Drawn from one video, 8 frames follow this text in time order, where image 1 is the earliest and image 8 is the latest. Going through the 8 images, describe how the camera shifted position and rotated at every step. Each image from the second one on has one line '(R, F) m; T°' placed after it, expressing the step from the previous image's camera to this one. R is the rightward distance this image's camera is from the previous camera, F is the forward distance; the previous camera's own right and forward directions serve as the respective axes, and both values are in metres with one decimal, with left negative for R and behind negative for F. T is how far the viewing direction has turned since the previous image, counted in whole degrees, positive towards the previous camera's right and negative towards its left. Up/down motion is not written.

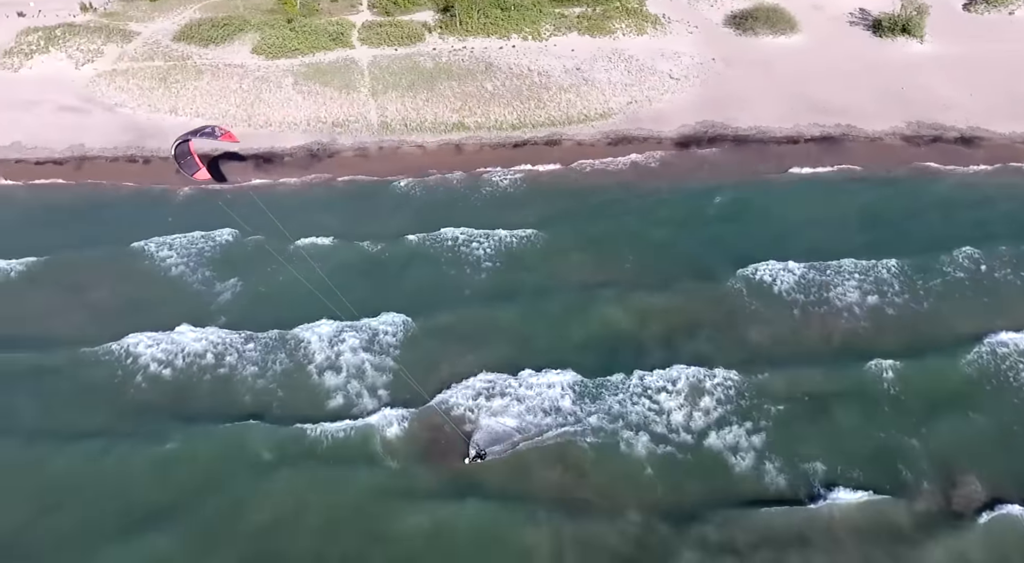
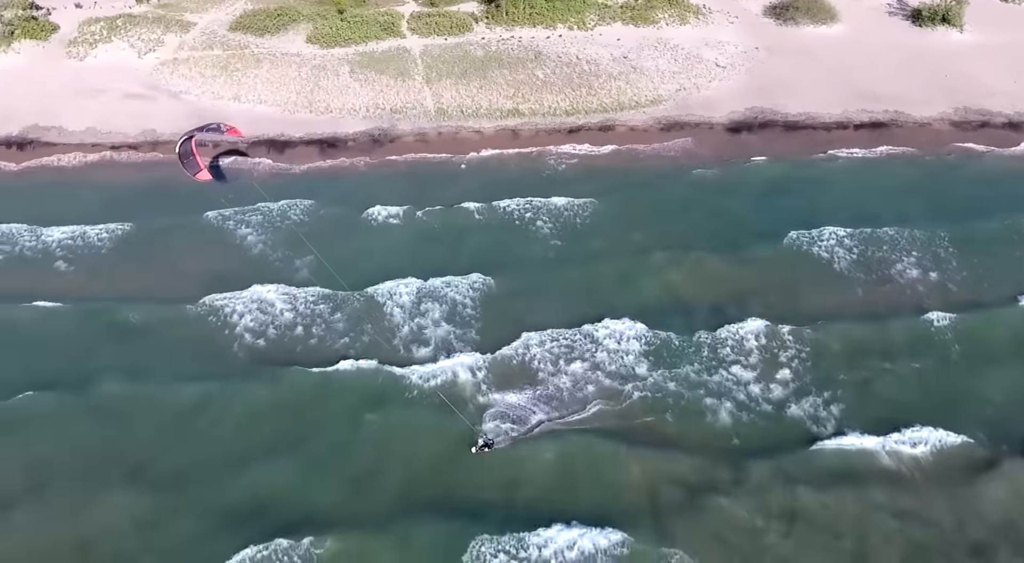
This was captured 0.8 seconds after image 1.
(-1.6, -0.9) m; -1°
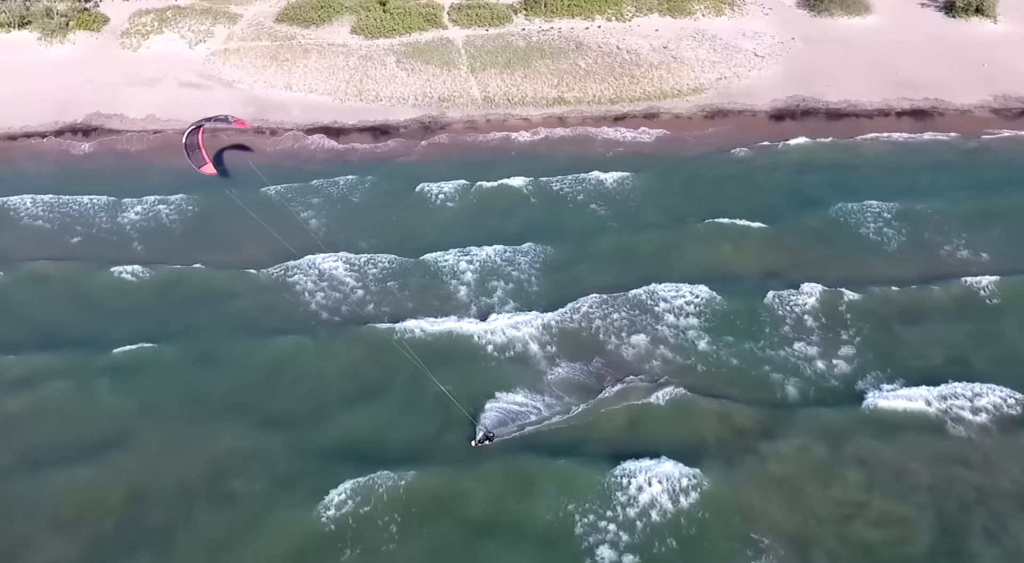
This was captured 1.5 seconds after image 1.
(-1.3, -0.8) m; -1°
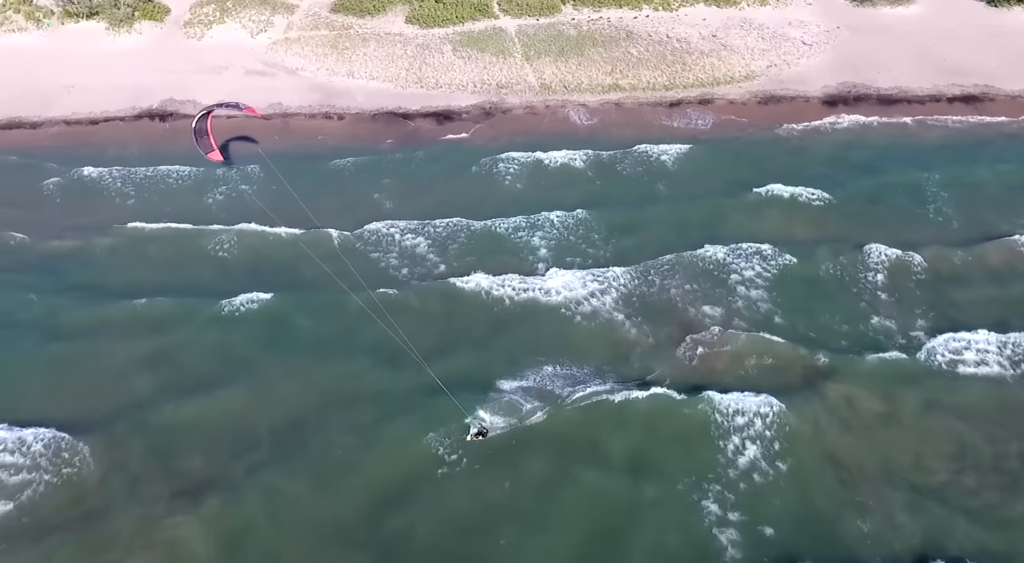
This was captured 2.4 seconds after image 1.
(-1.6, -1.0) m; -1°
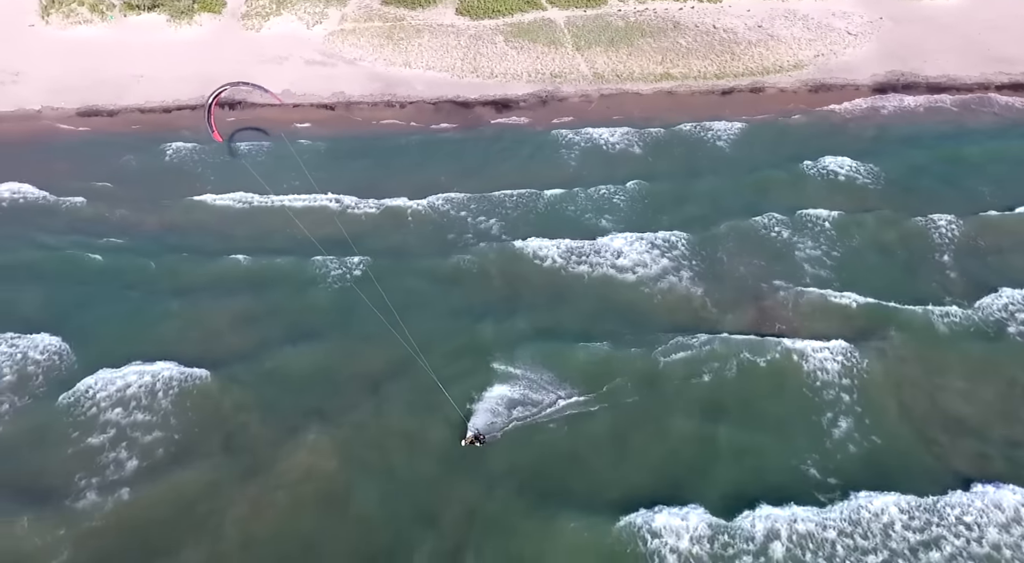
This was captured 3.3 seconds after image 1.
(-1.6, -0.9) m; -1°
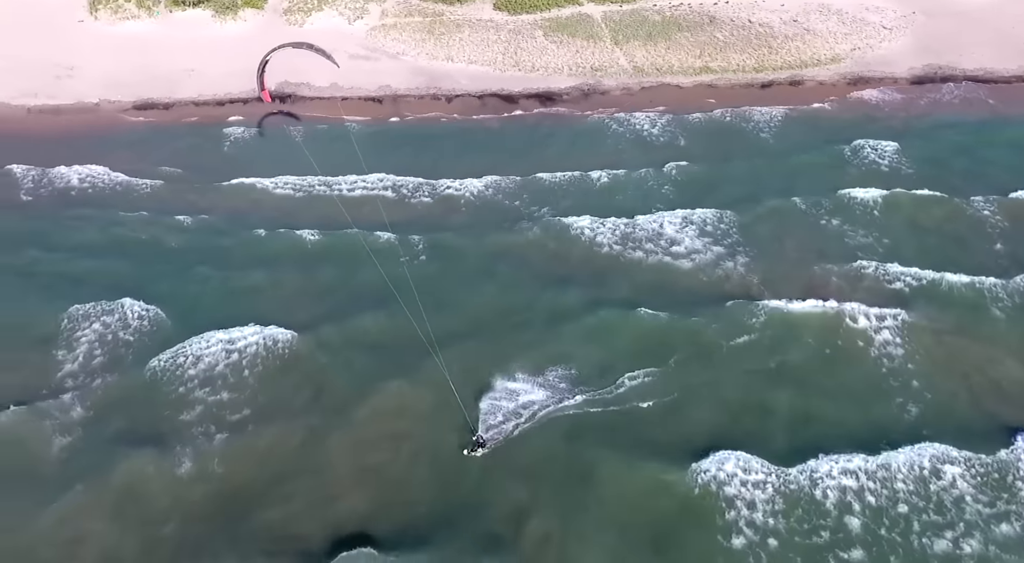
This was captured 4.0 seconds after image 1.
(-1.3, -0.6) m; -1°
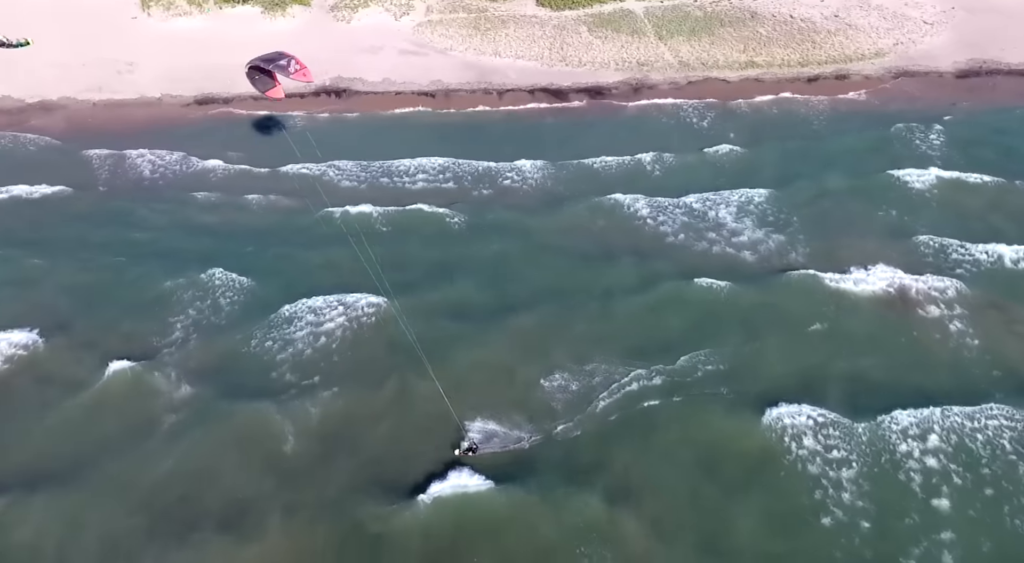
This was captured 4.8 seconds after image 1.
(-1.5, -0.5) m; -1°
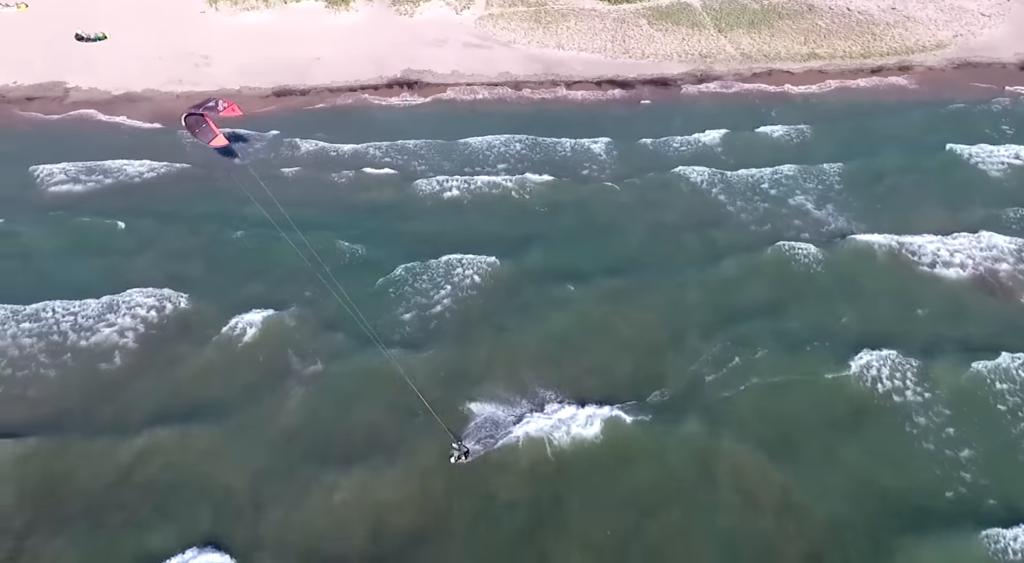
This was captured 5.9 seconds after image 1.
(-2.1, -0.5) m; -1°
